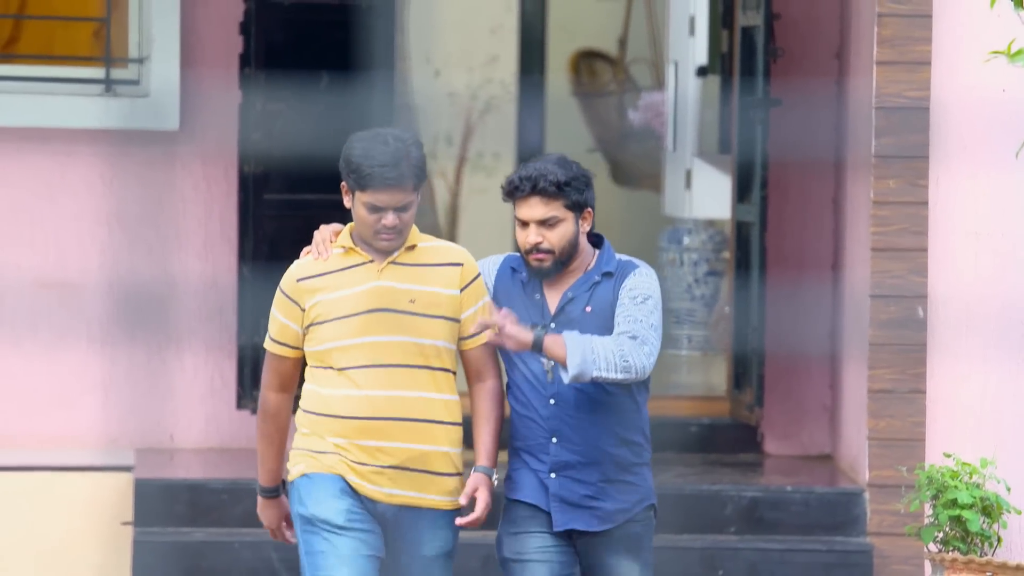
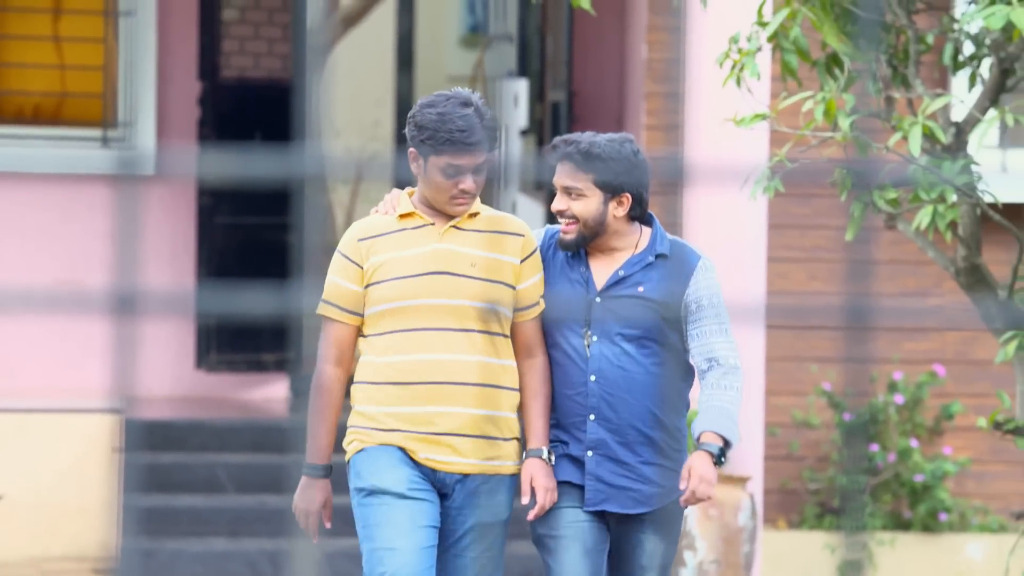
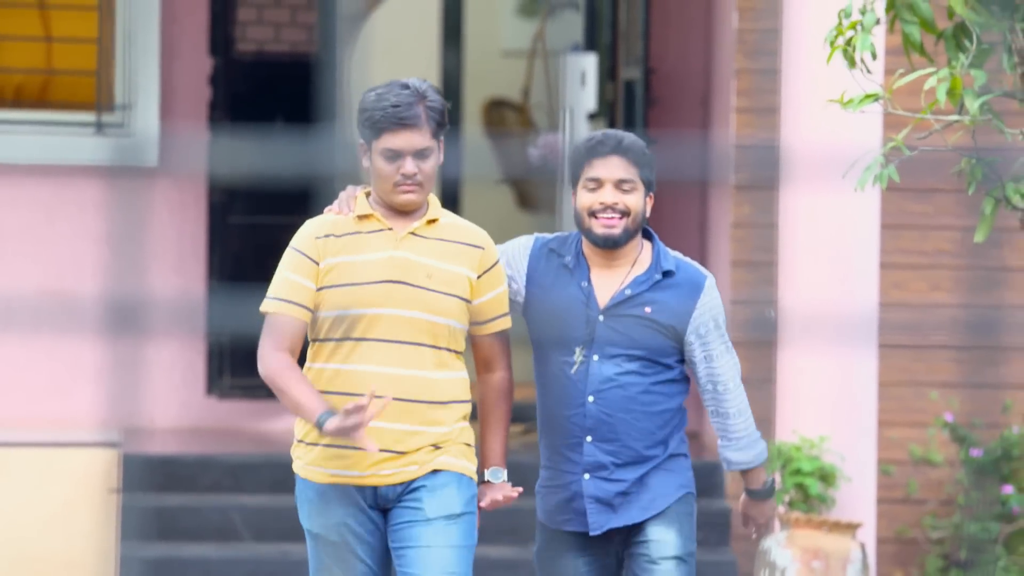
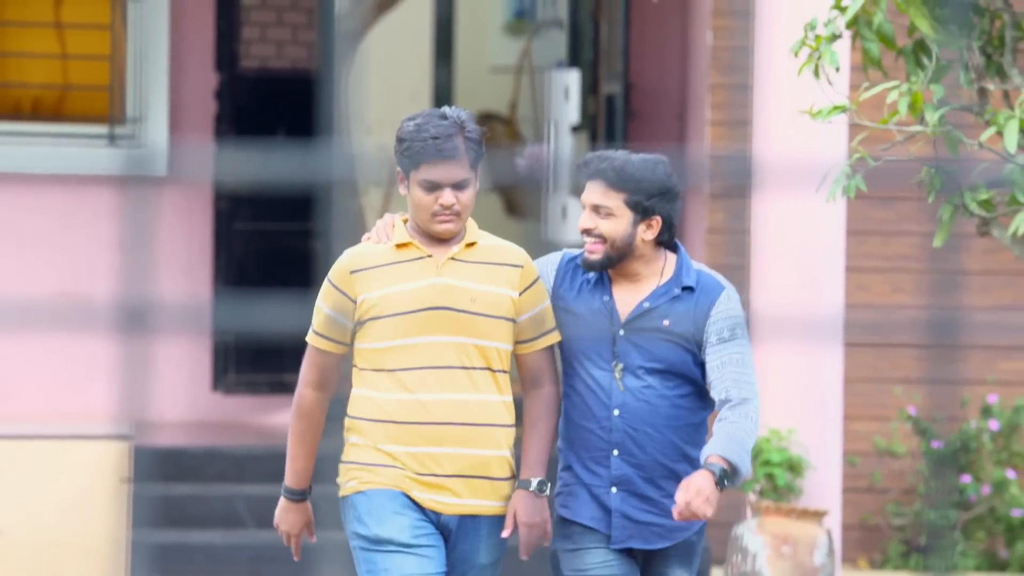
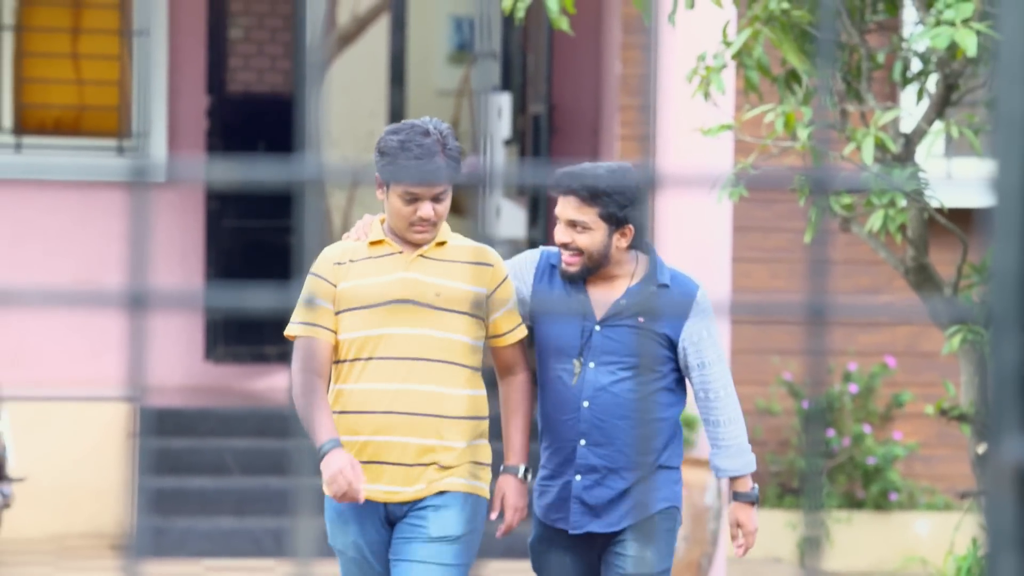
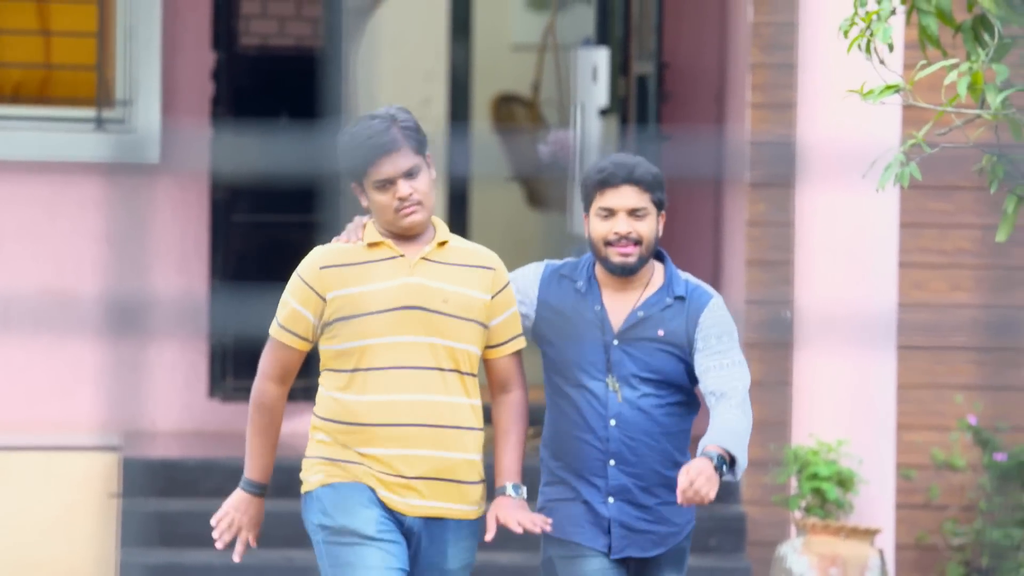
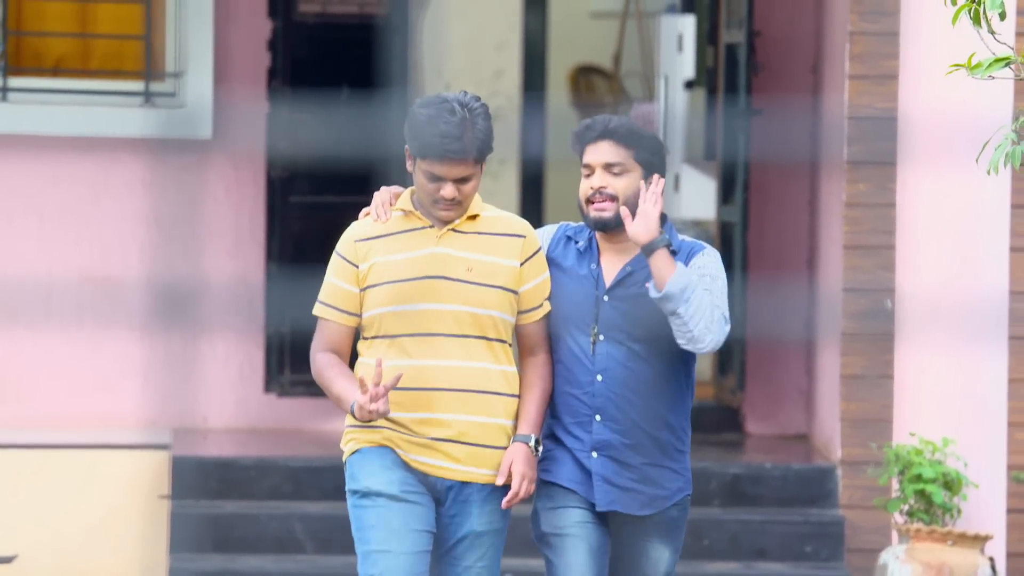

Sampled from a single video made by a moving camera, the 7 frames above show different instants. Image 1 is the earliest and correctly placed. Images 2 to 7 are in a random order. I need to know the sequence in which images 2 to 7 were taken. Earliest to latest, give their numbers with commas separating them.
7, 6, 3, 4, 2, 5
